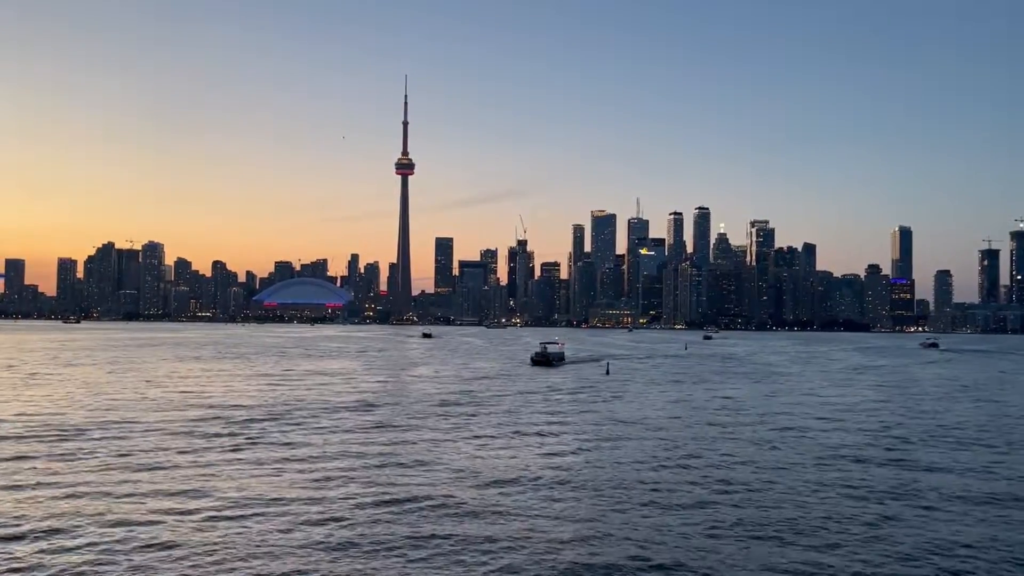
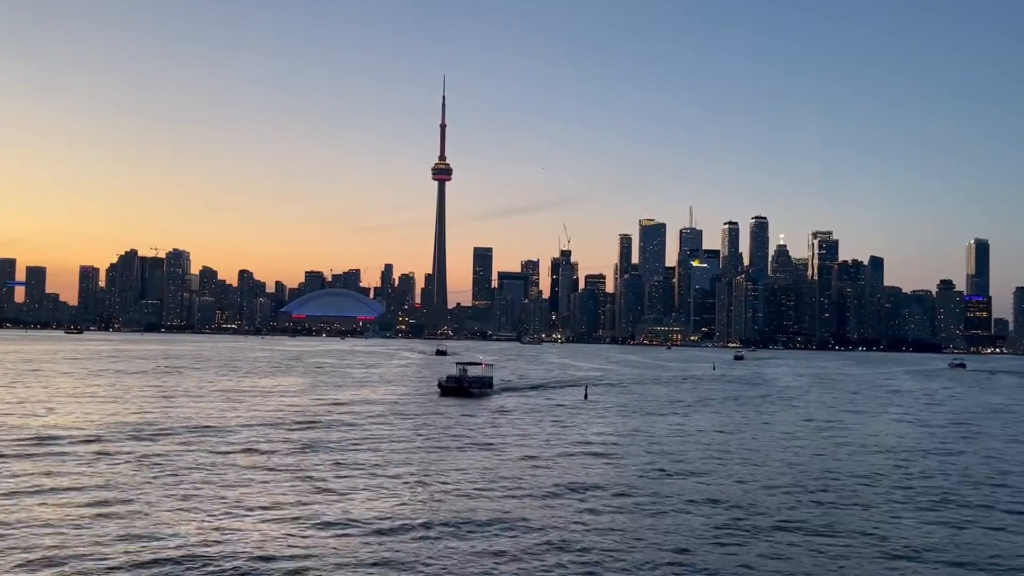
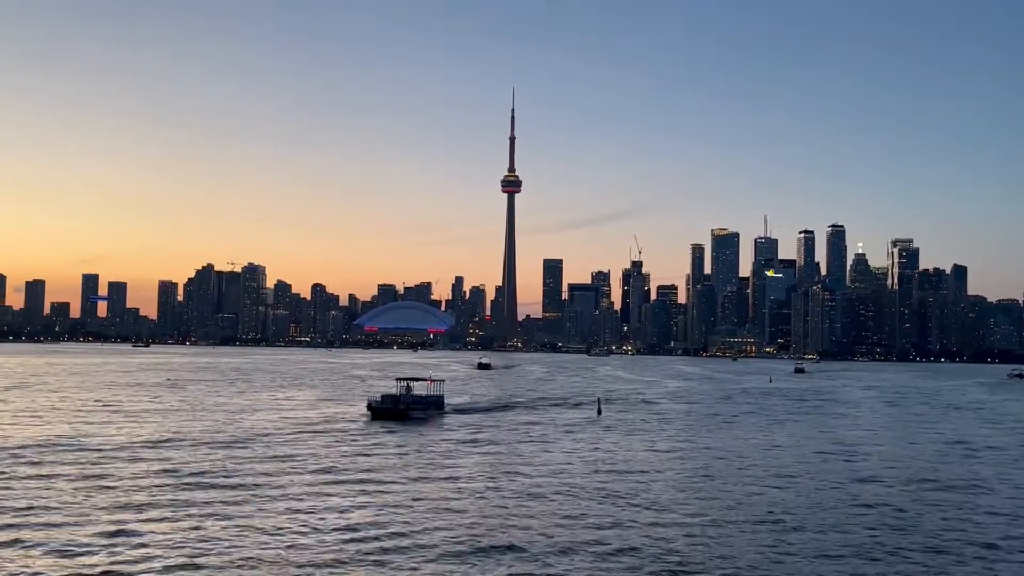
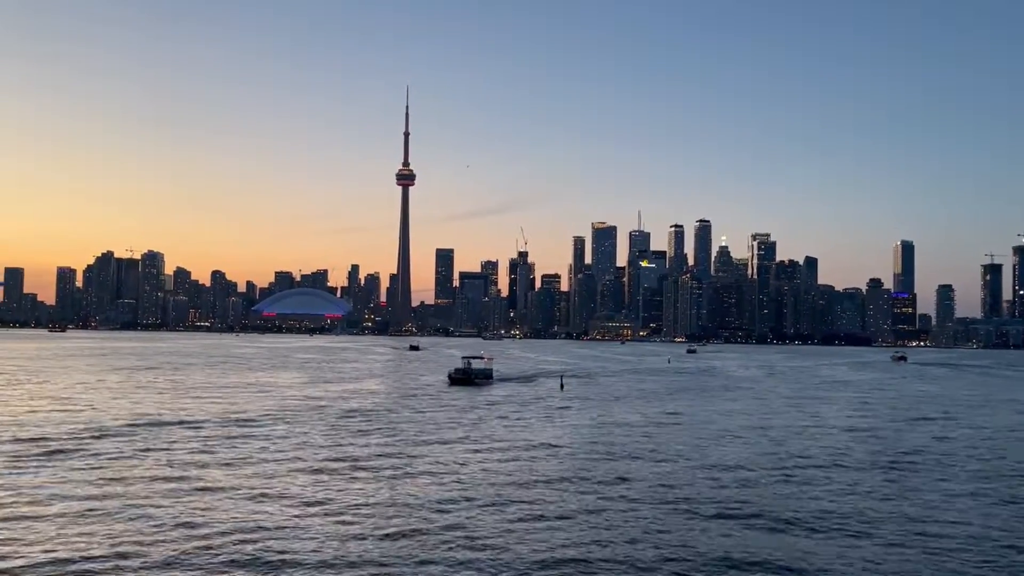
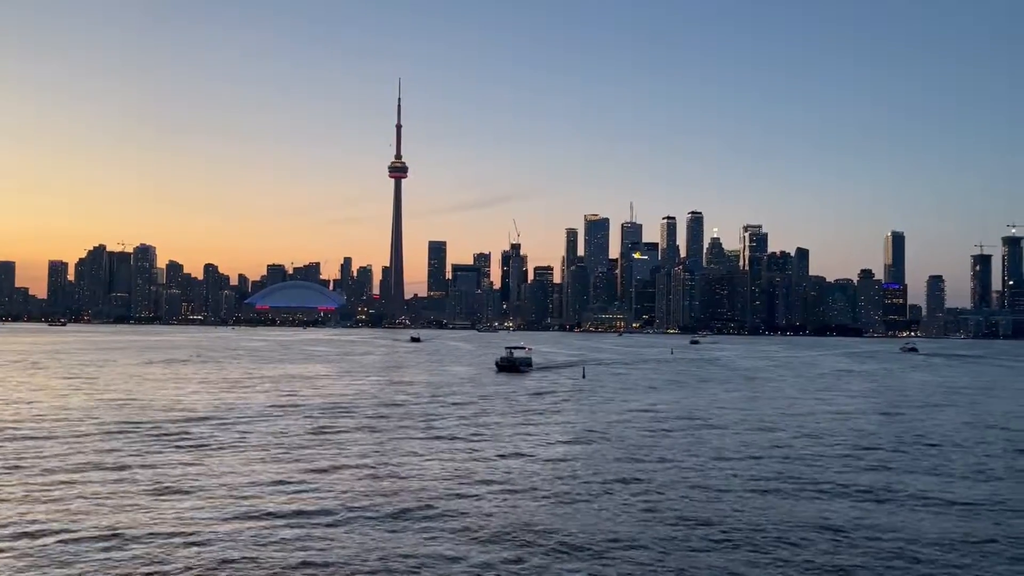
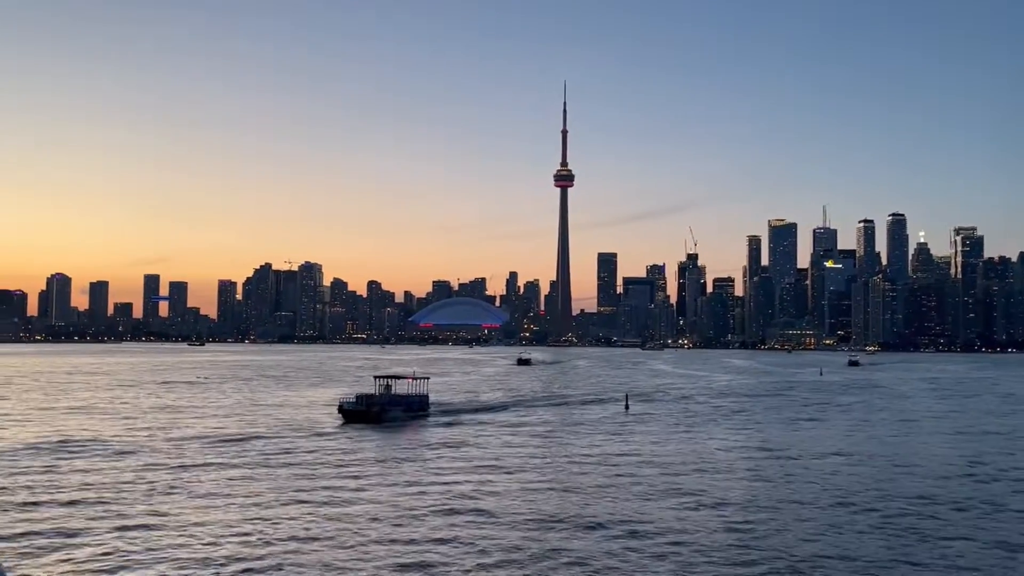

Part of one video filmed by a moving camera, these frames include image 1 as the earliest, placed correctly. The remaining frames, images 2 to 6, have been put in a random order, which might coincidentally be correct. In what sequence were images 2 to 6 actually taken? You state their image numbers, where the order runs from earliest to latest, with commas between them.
5, 4, 2, 3, 6
